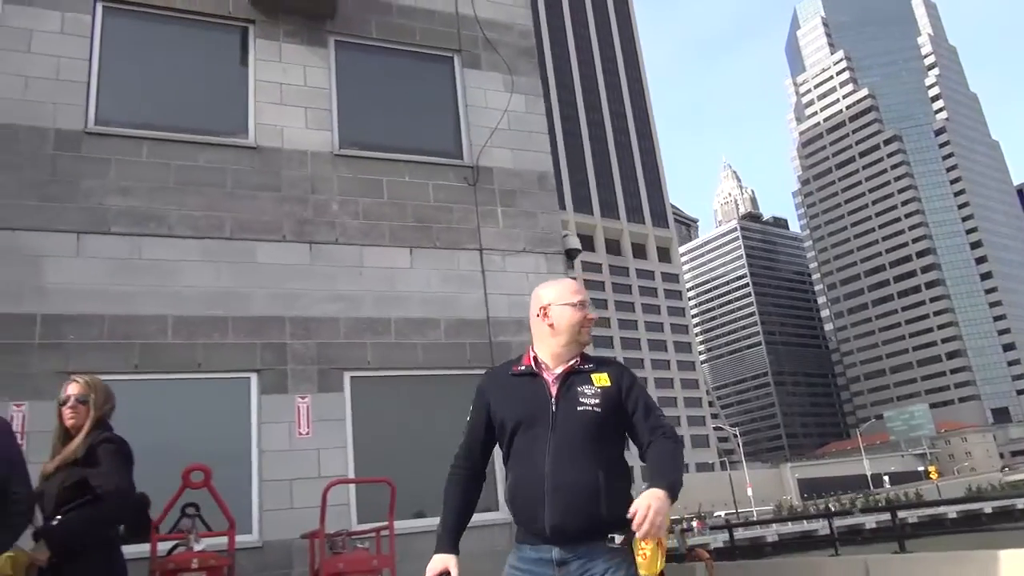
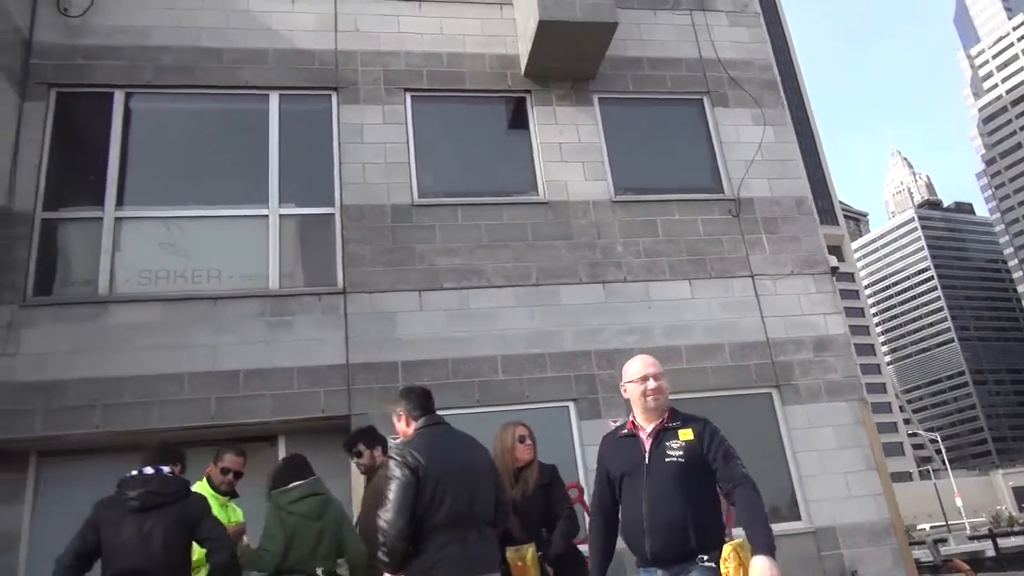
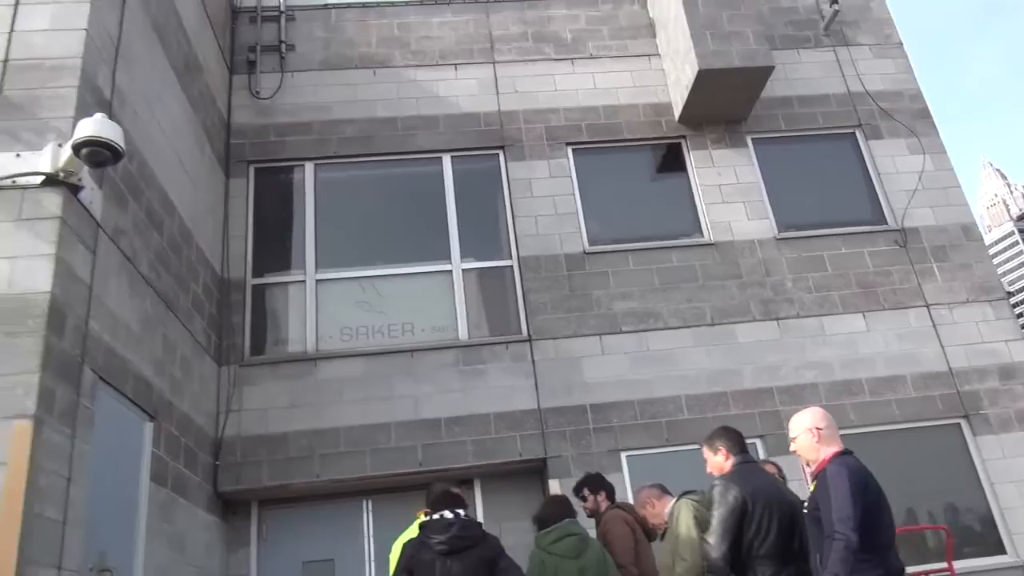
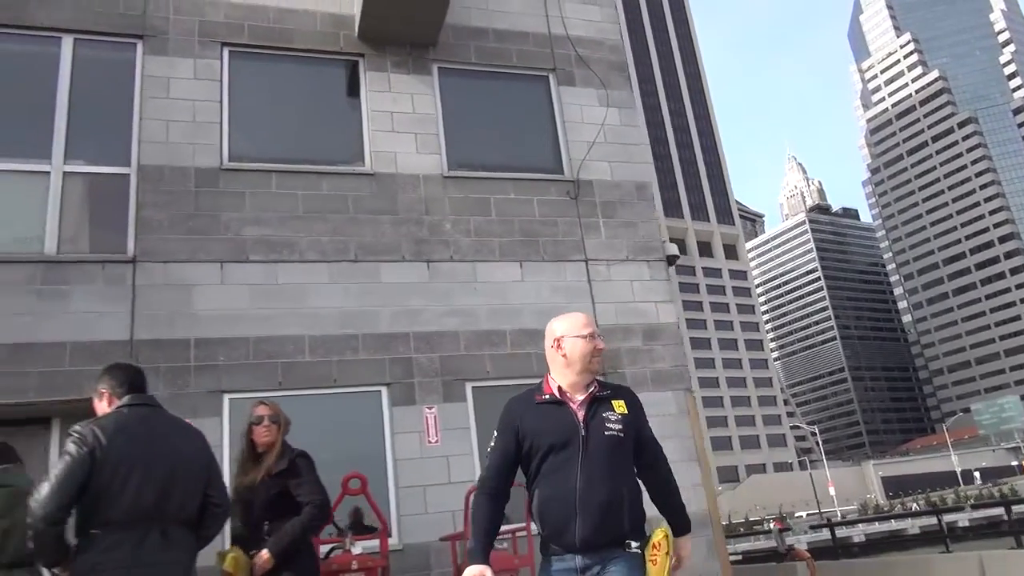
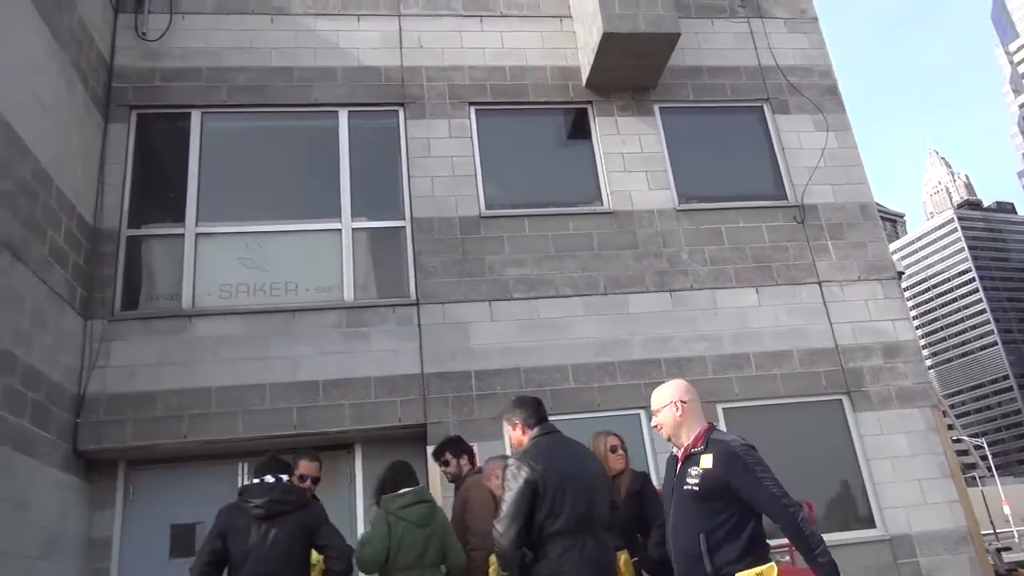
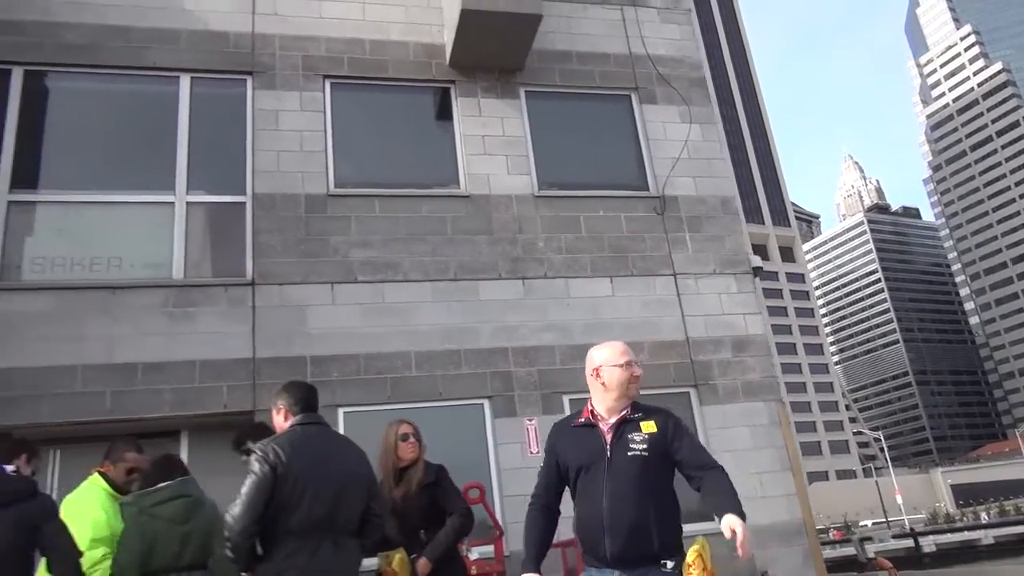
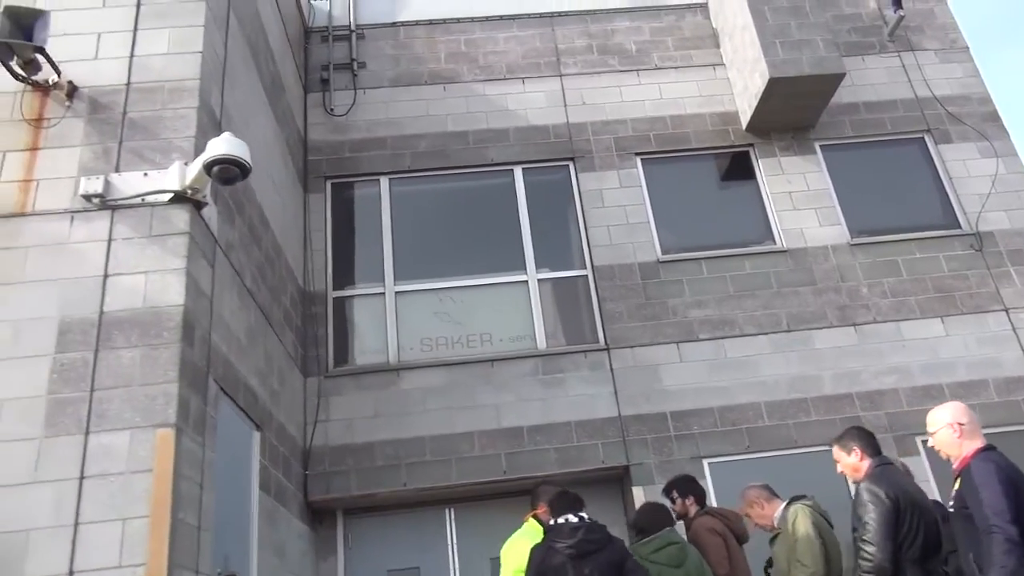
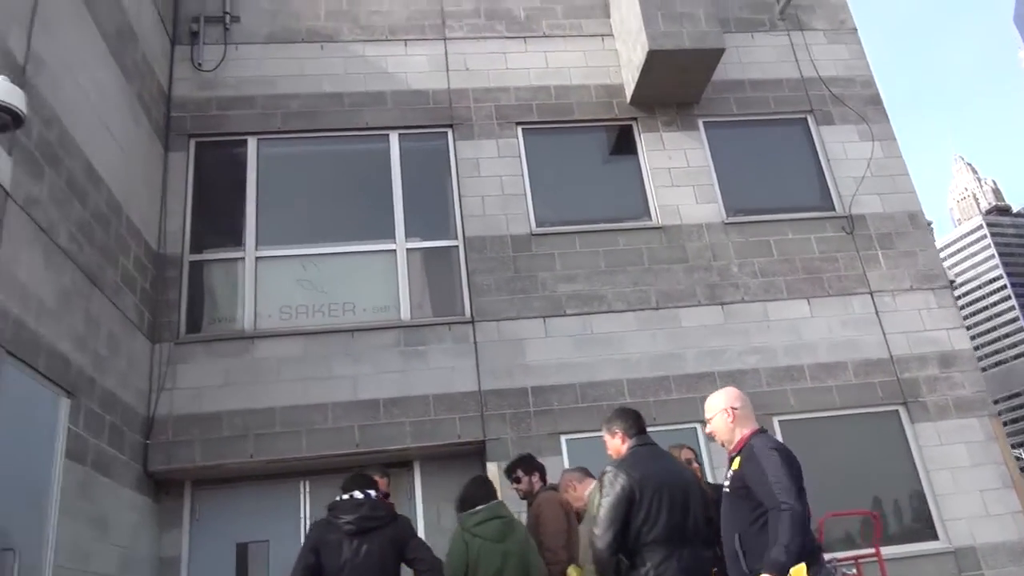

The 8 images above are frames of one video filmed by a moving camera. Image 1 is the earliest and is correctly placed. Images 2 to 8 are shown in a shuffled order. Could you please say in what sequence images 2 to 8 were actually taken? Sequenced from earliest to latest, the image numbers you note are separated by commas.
4, 6, 2, 5, 8, 3, 7
